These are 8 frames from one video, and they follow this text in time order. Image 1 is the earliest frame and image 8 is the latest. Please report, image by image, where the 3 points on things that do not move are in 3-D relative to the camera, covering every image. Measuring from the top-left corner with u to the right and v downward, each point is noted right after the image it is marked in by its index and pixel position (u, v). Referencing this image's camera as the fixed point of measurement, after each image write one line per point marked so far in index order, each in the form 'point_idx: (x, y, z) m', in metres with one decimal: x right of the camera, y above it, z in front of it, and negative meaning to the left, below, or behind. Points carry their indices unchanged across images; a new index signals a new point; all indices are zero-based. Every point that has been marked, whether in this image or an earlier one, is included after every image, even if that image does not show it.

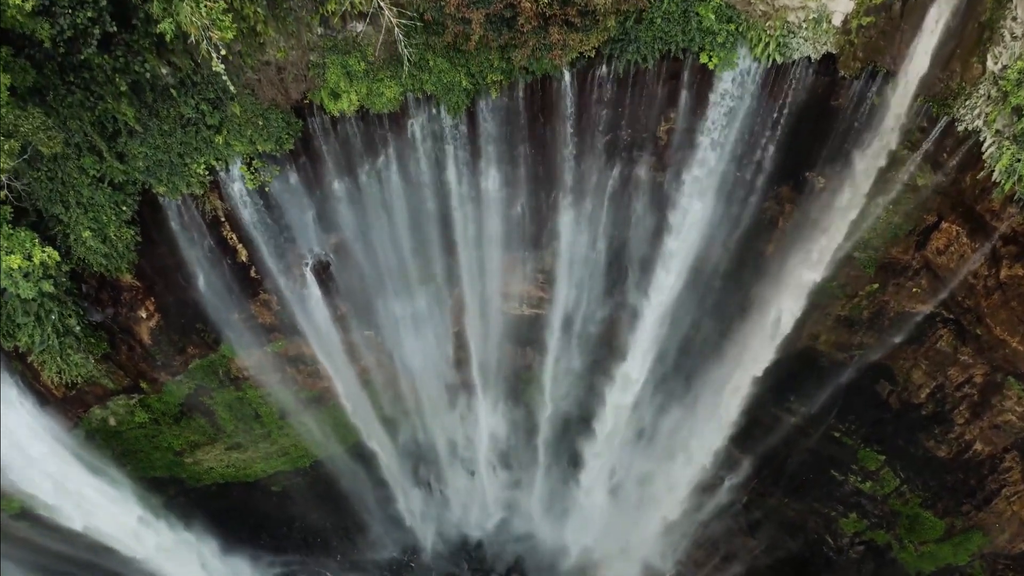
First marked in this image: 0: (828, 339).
0: (+5.4, -0.9, +11.2) m
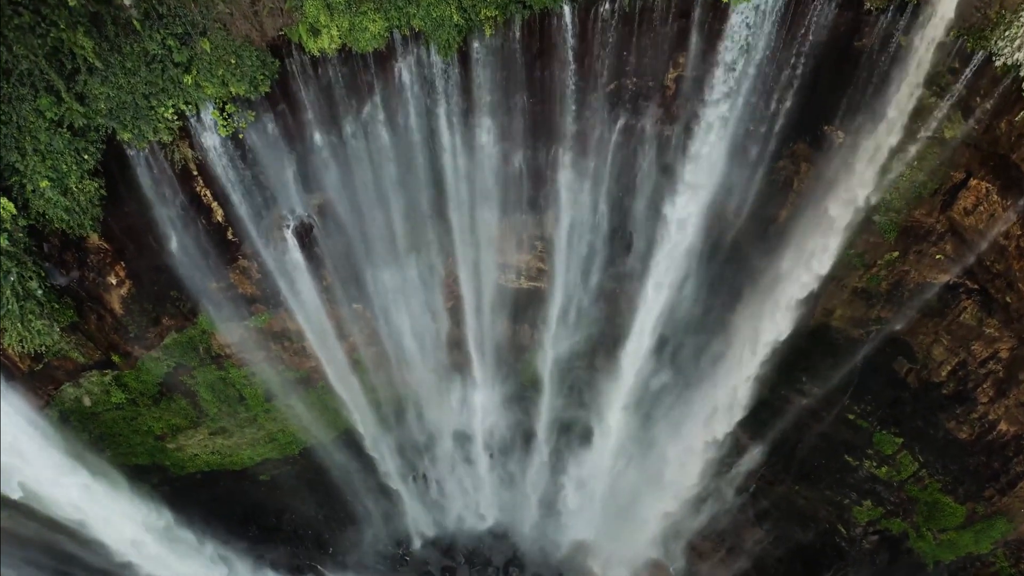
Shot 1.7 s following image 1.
0: (+5.4, -0.5, +10.6) m
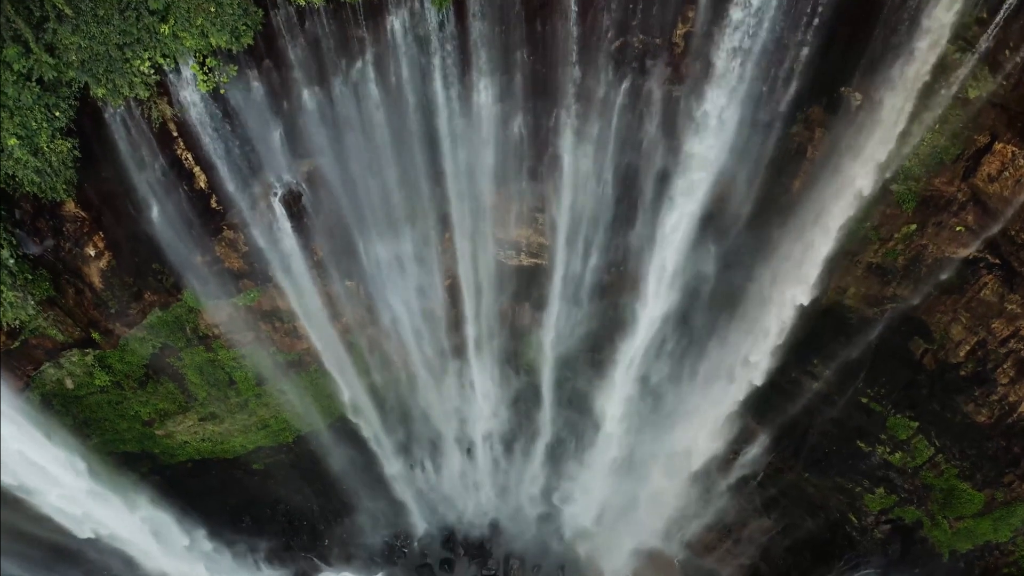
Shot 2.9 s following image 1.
0: (+5.4, -0.1, +10.1) m
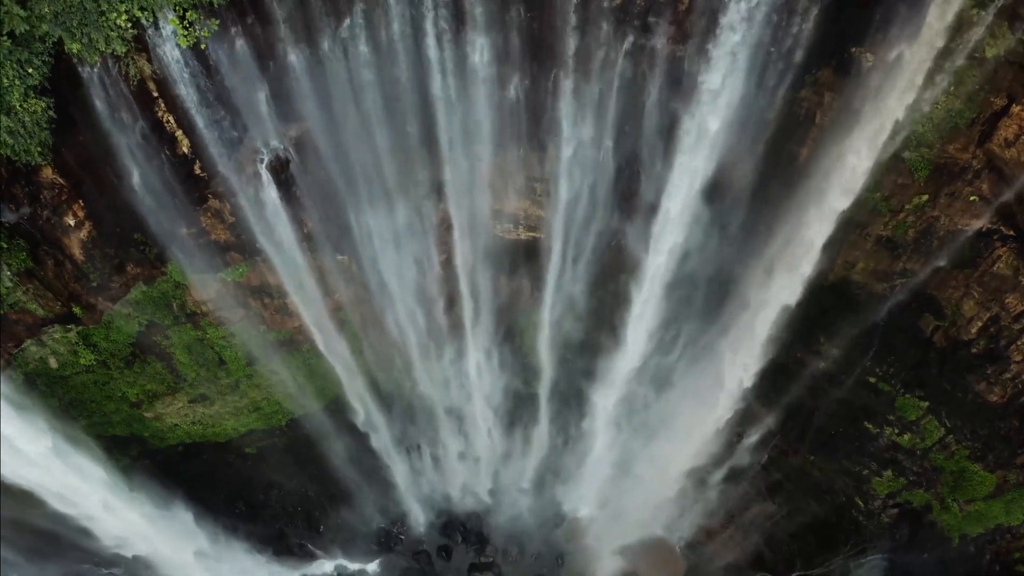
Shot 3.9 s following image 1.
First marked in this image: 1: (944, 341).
0: (+5.3, +0.3, +9.8) m
1: (+6.6, -0.8, +9.8) m
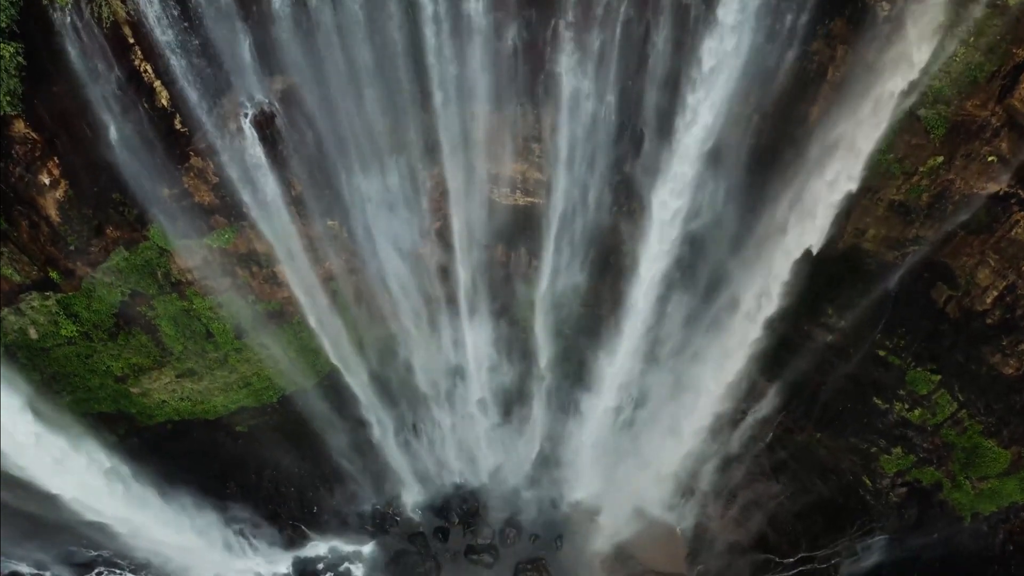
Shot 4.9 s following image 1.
0: (+5.3, +0.8, +9.4) m
1: (+6.5, -0.3, +9.4) m
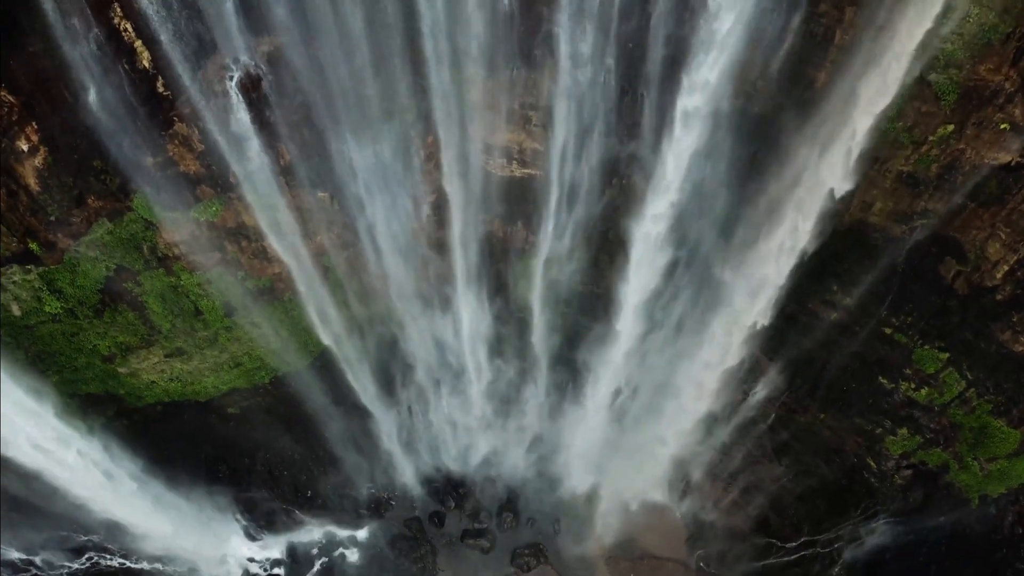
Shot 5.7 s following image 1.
0: (+5.2, +1.2, +9.1) m
1: (+6.5, 0.0, +9.2) m
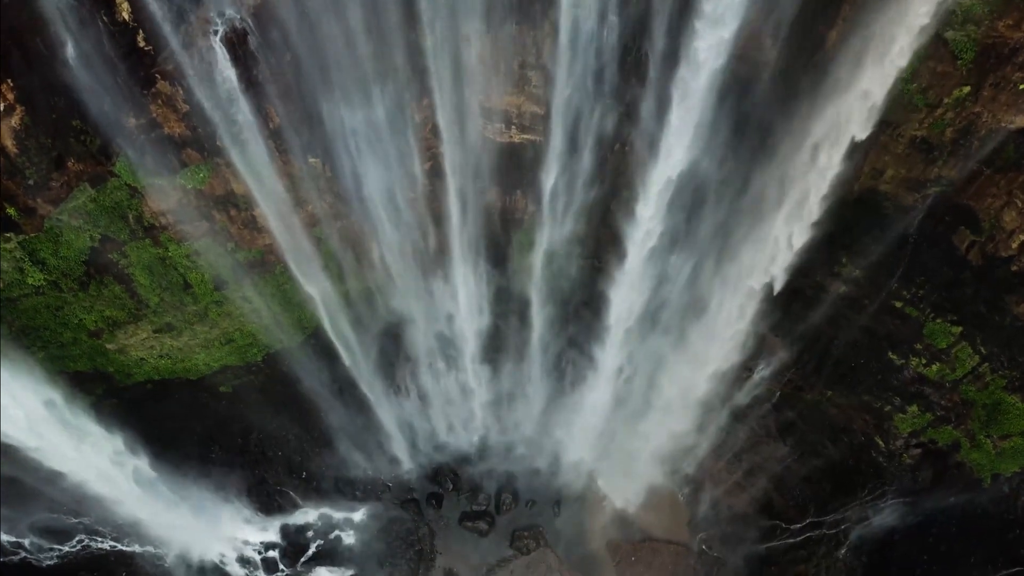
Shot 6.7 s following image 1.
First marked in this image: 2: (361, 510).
0: (+5.2, +1.6, +8.8) m
1: (+6.5, +0.4, +8.9) m
2: (-2.8, -4.1, +12.0) m
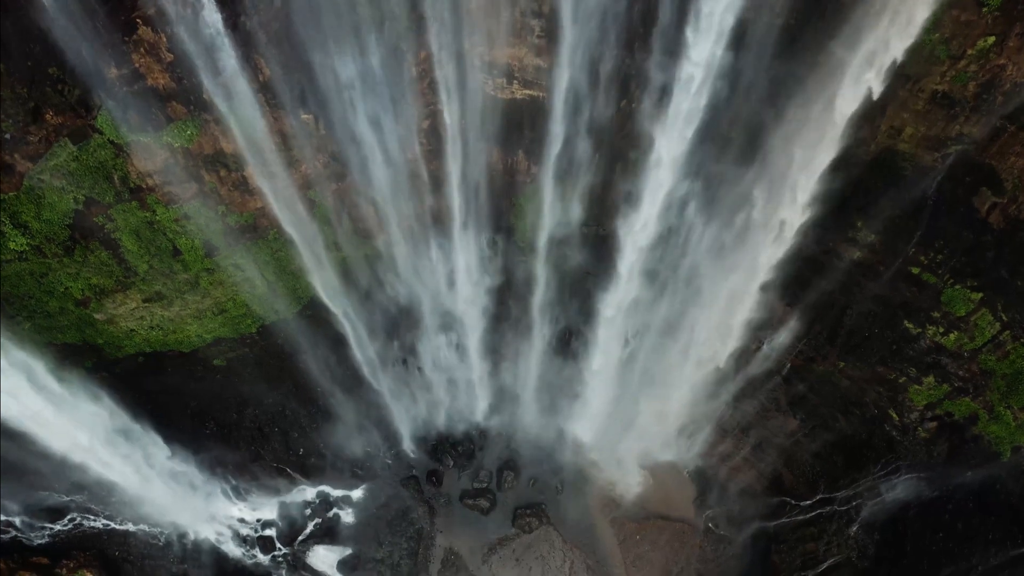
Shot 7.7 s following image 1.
0: (+5.3, +2.1, +8.4) m
1: (+6.5, +0.9, +8.5) m
2: (-2.8, -3.6, +11.7) m
